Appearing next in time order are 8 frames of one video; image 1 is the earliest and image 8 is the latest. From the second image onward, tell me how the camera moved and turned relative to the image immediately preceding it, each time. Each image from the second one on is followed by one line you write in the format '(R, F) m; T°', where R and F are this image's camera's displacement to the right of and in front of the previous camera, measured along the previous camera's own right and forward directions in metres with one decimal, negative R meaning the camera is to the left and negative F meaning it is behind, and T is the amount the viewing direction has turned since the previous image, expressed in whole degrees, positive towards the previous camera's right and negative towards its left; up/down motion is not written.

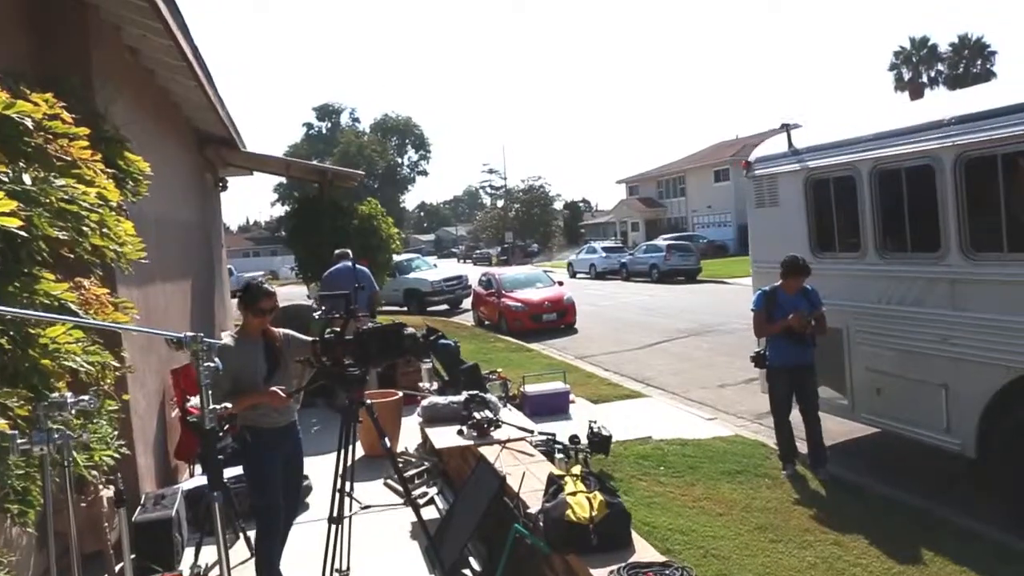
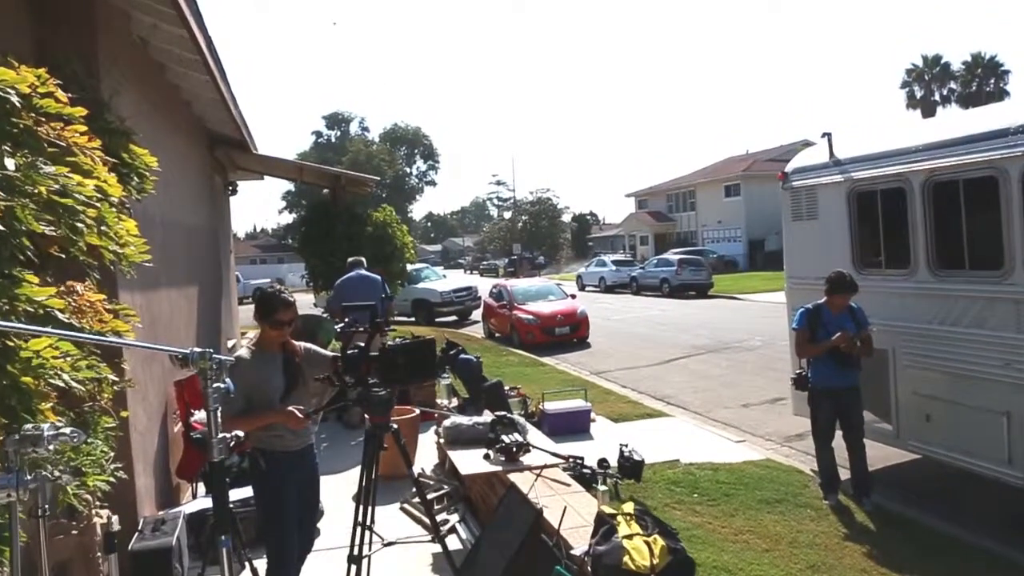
(-0.2, +0.4) m; 0°
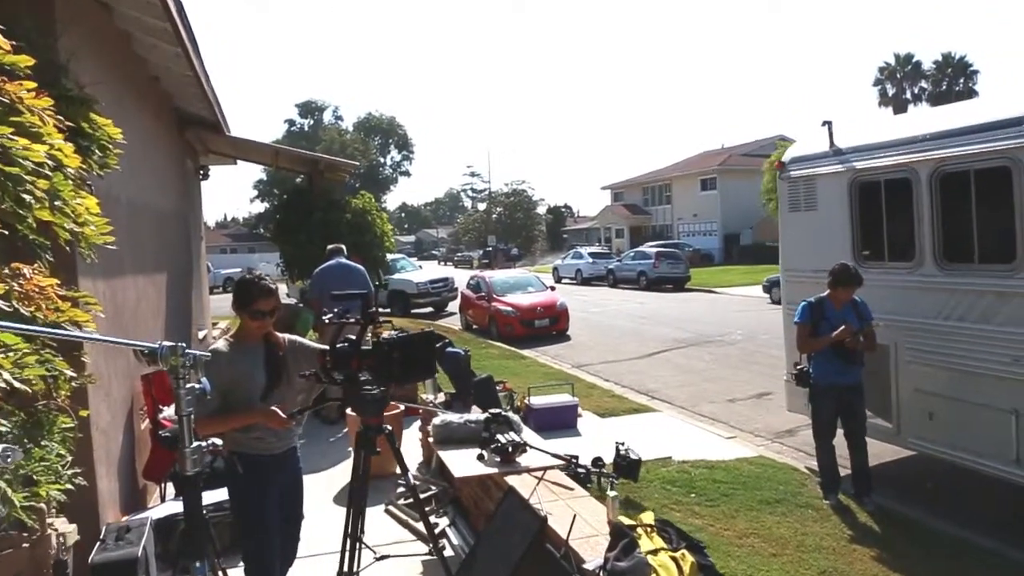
(-0.1, +0.3) m; +2°
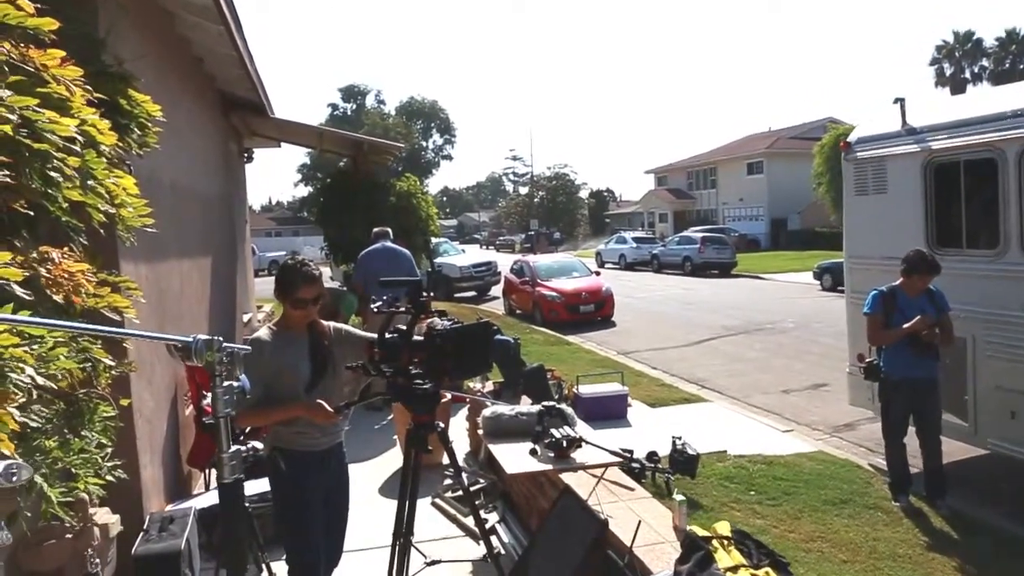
(-0.1, +0.3) m; -3°
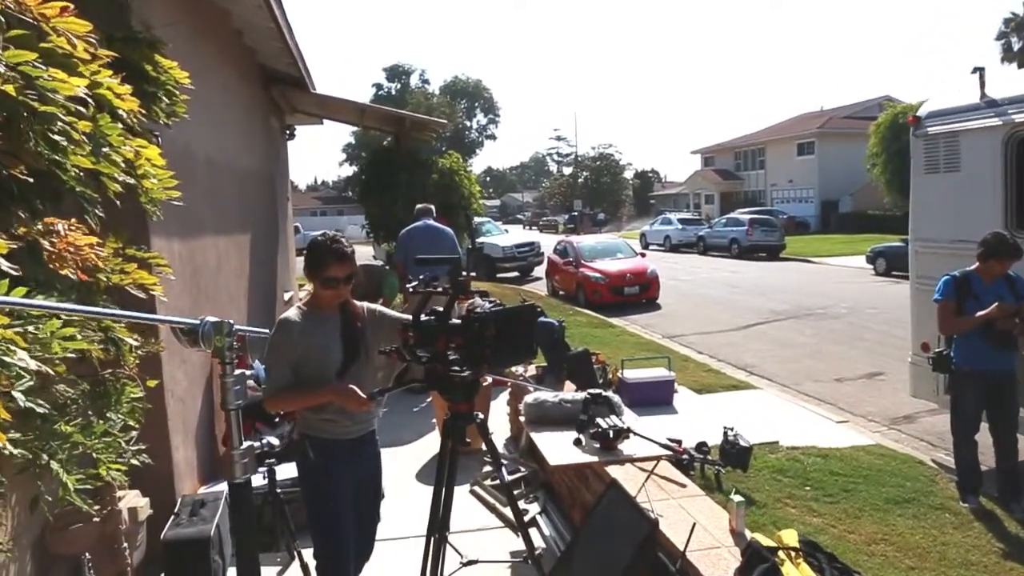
(0.0, +0.3) m; -3°
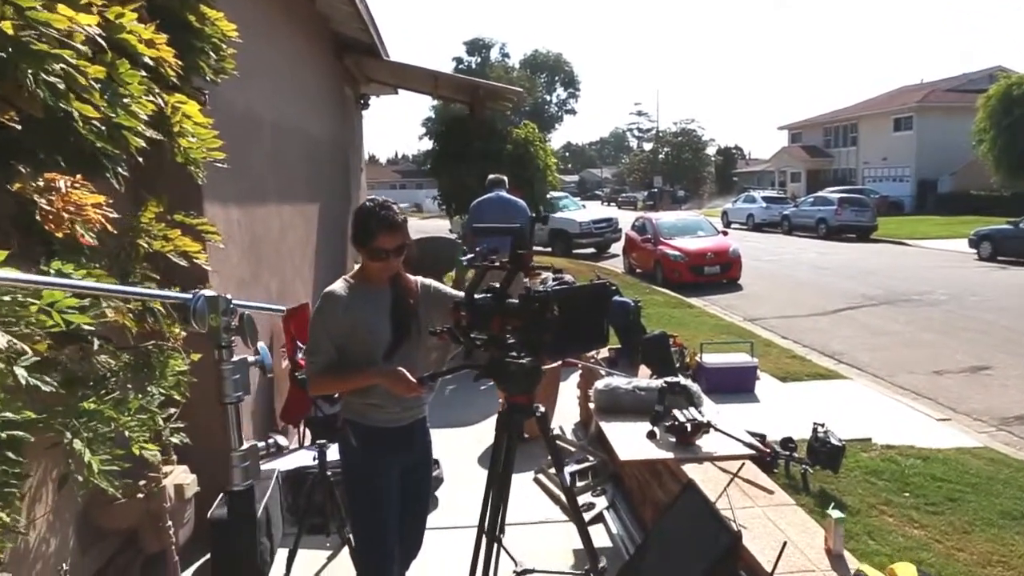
(0.0, +0.4) m; -6°
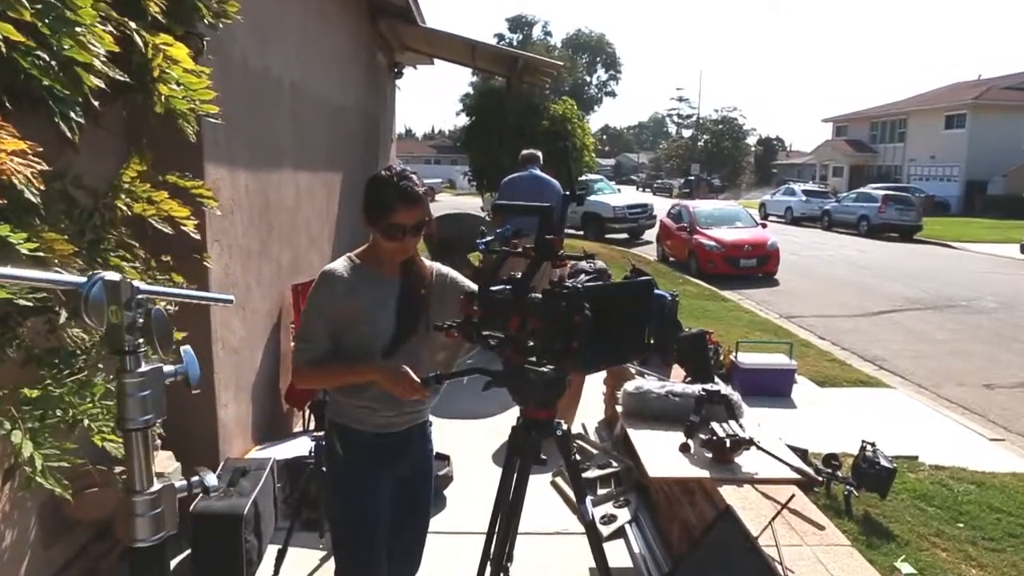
(0.0, +0.4) m; -2°
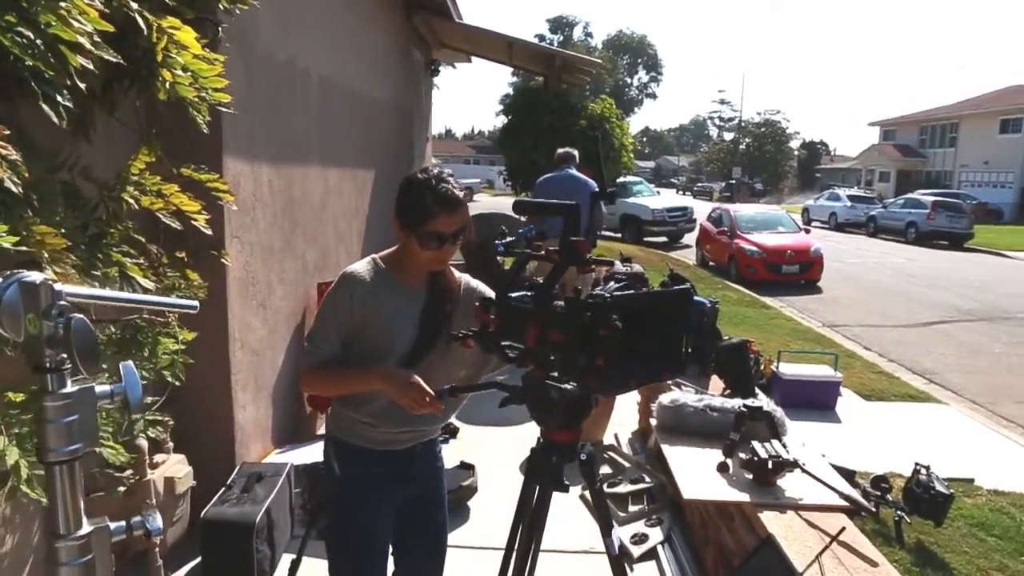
(0.0, +0.2) m; -3°
